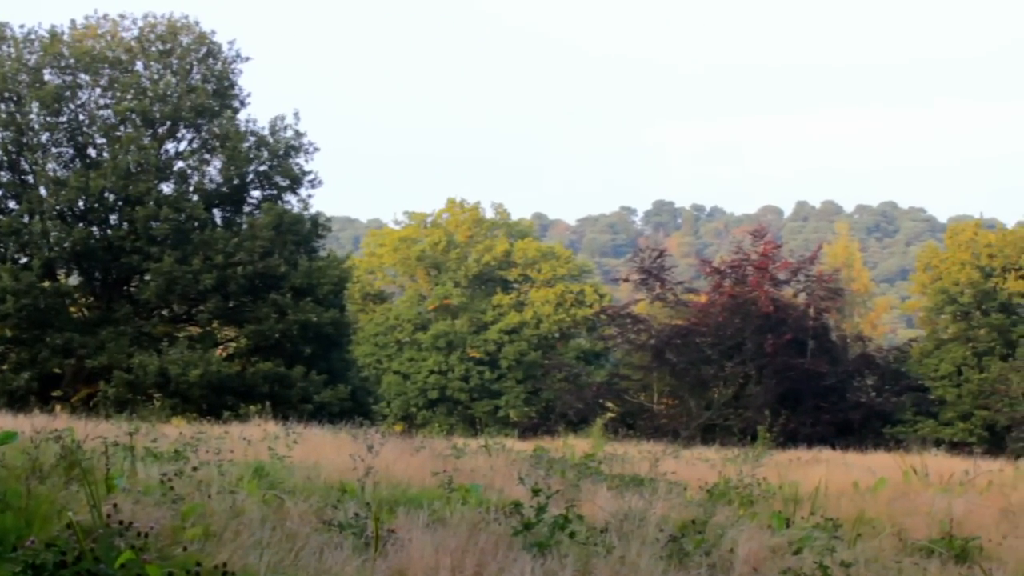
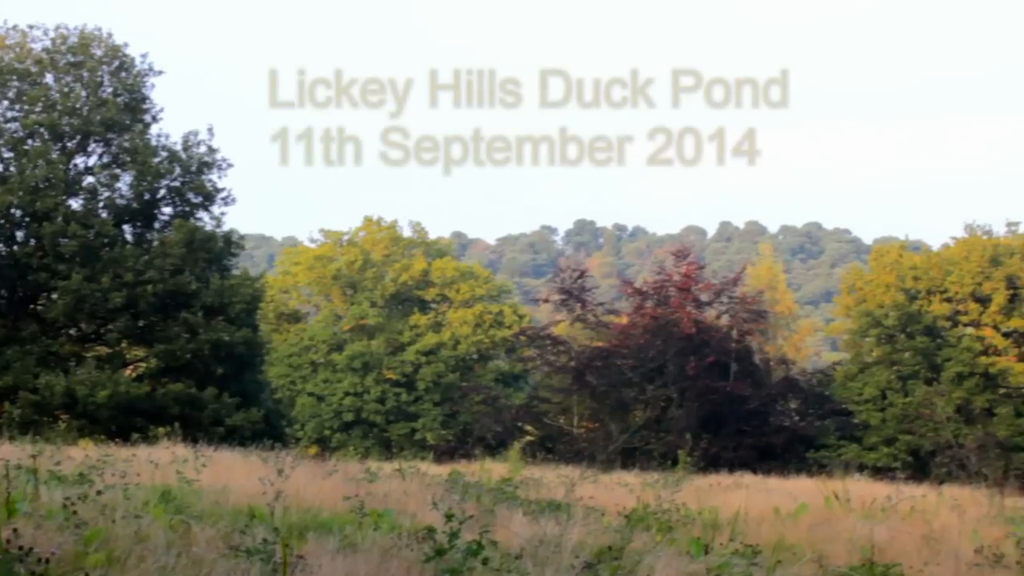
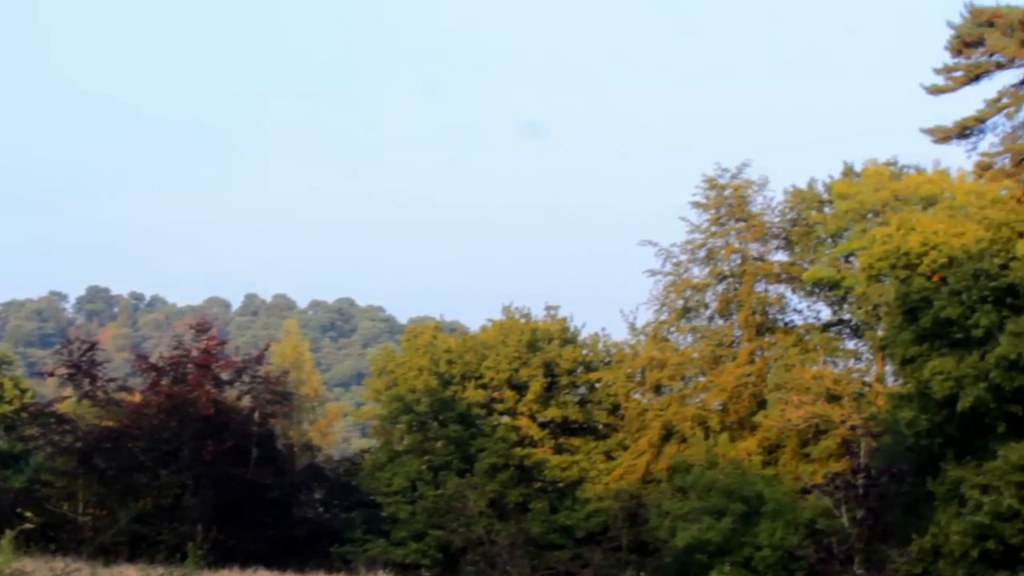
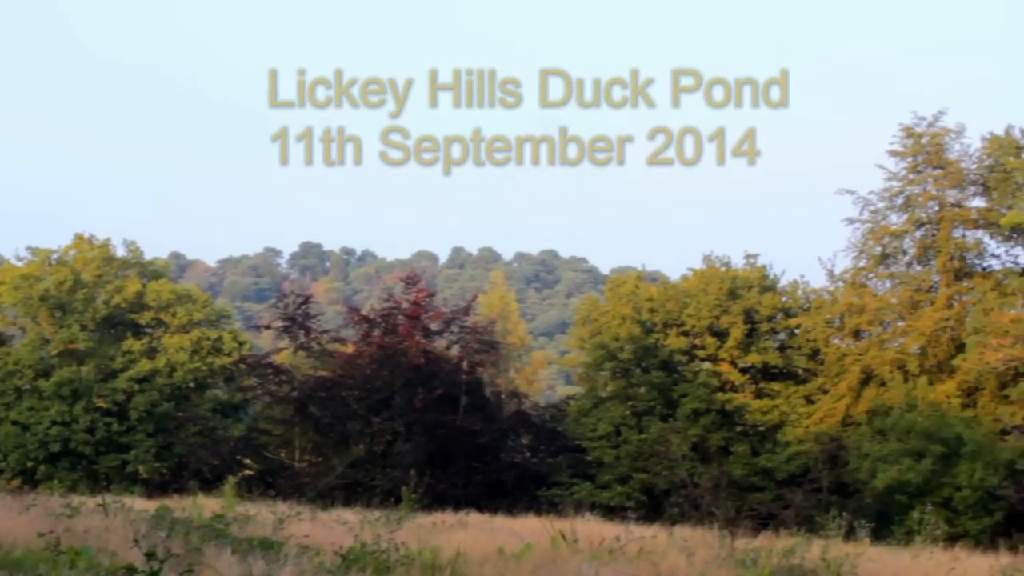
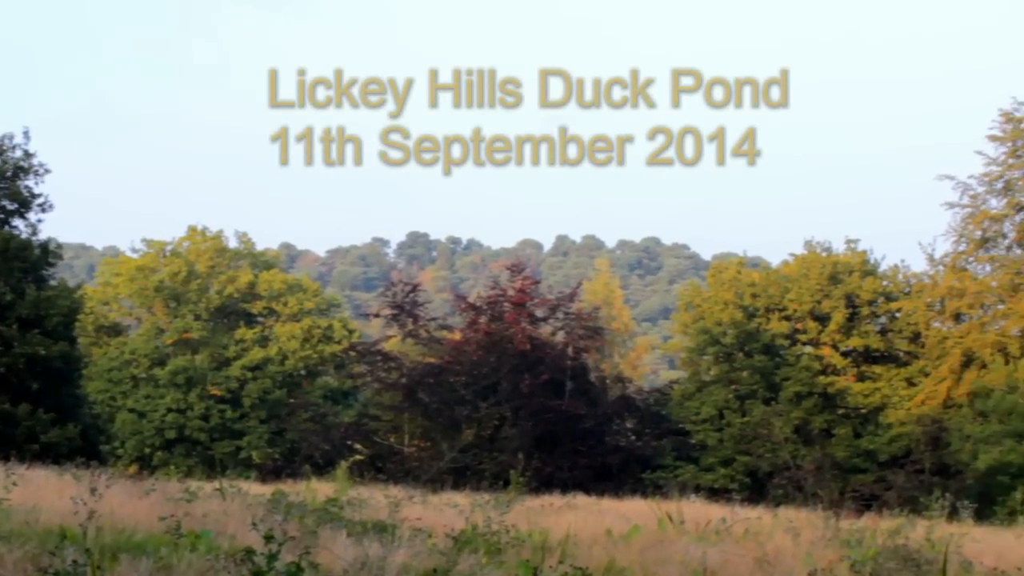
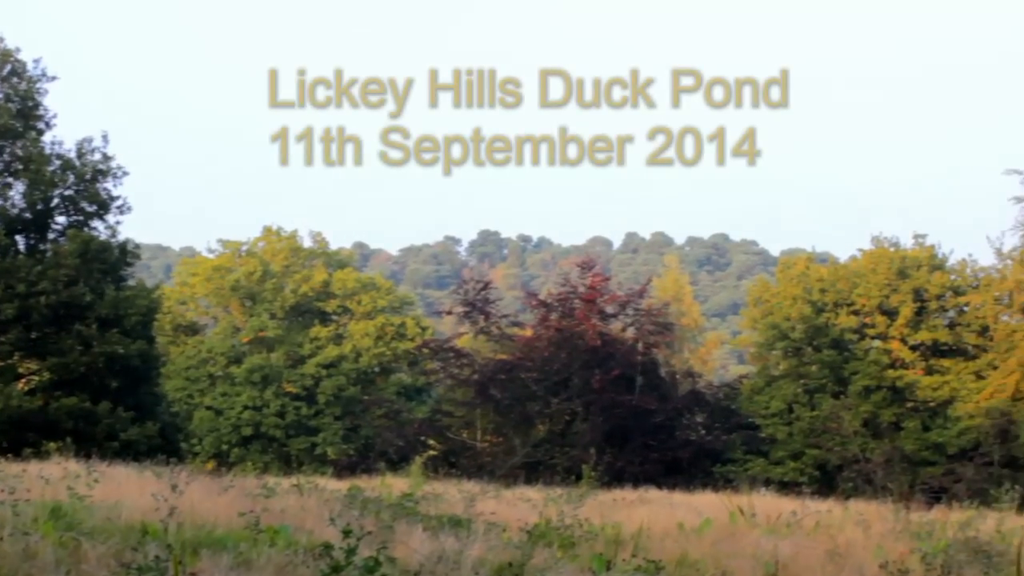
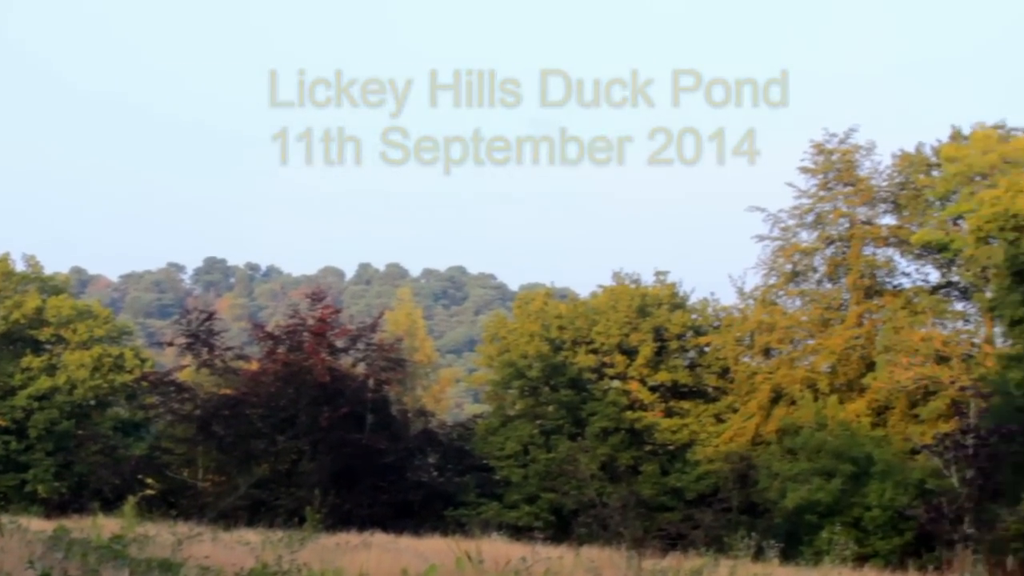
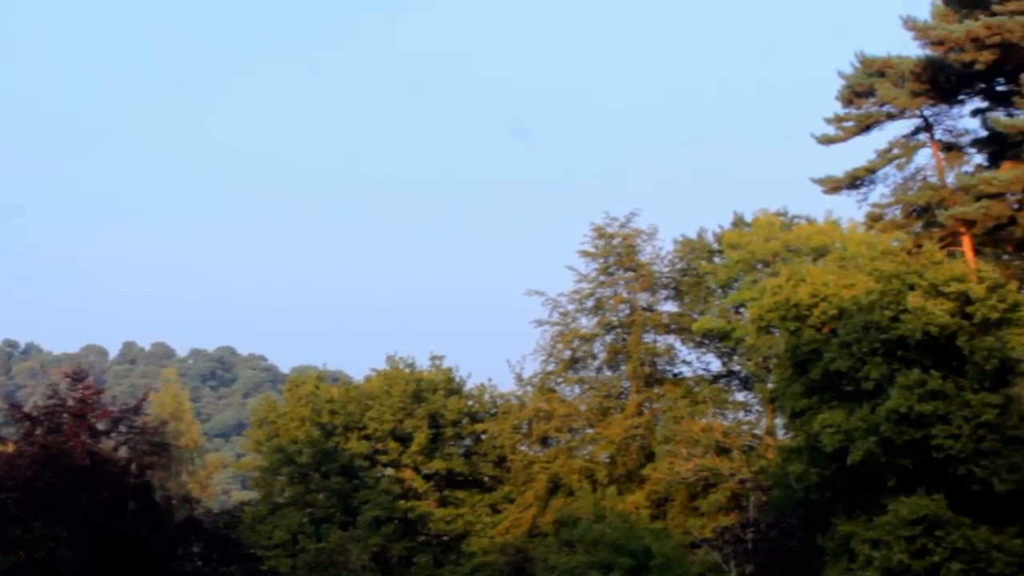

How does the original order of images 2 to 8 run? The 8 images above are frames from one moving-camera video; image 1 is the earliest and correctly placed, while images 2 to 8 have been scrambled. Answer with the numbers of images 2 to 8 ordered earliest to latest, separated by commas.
2, 6, 5, 4, 7, 3, 8
